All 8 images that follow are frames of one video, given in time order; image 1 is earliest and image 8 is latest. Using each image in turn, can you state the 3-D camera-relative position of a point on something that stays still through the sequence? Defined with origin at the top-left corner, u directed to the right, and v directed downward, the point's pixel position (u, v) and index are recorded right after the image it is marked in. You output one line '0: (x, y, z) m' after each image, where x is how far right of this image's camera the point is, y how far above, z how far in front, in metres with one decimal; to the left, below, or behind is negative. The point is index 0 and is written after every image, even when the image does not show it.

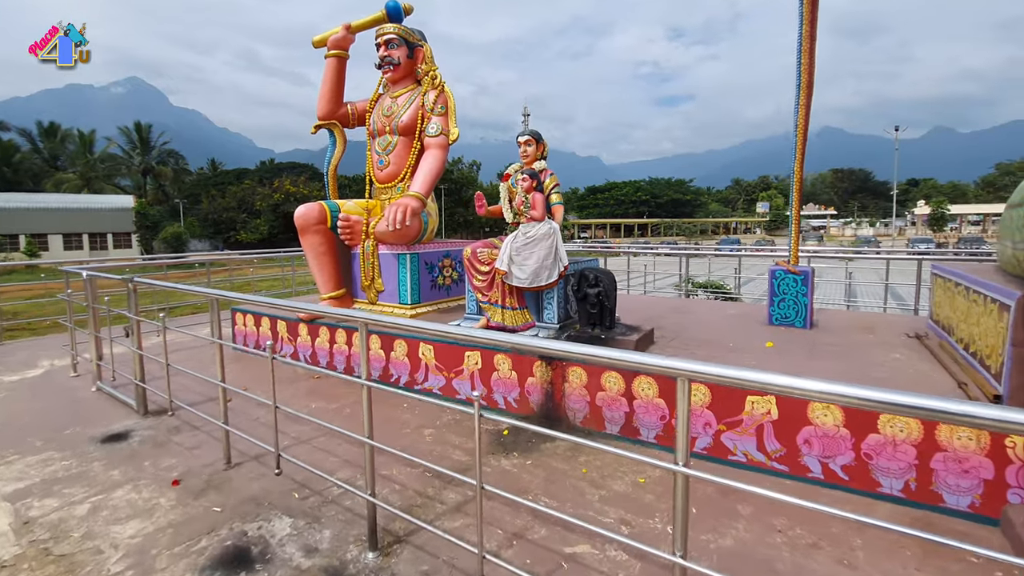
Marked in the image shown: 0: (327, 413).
0: (-1.6, -1.1, +4.2) m
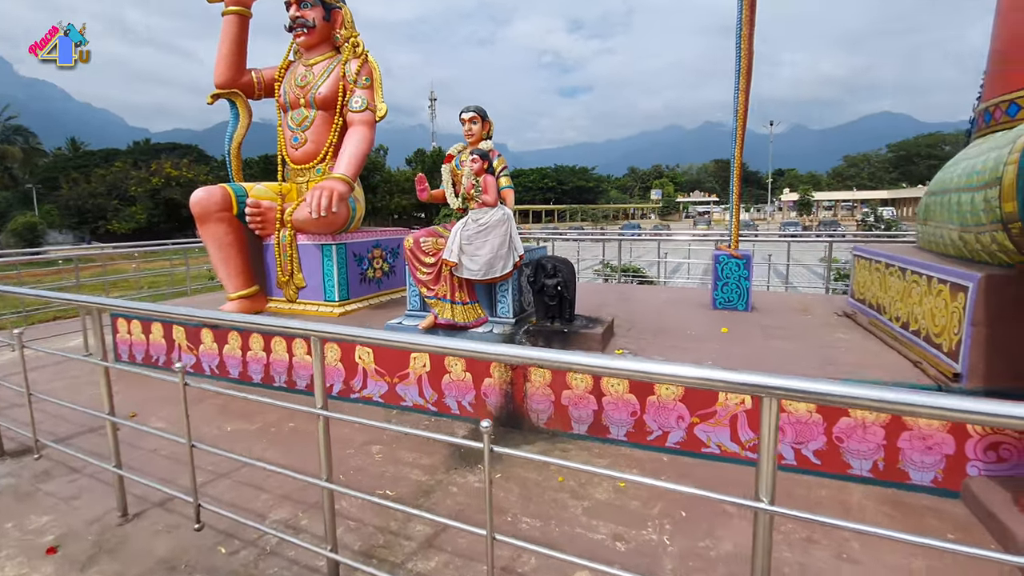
0: (-1.9, -1.0, +3.5) m
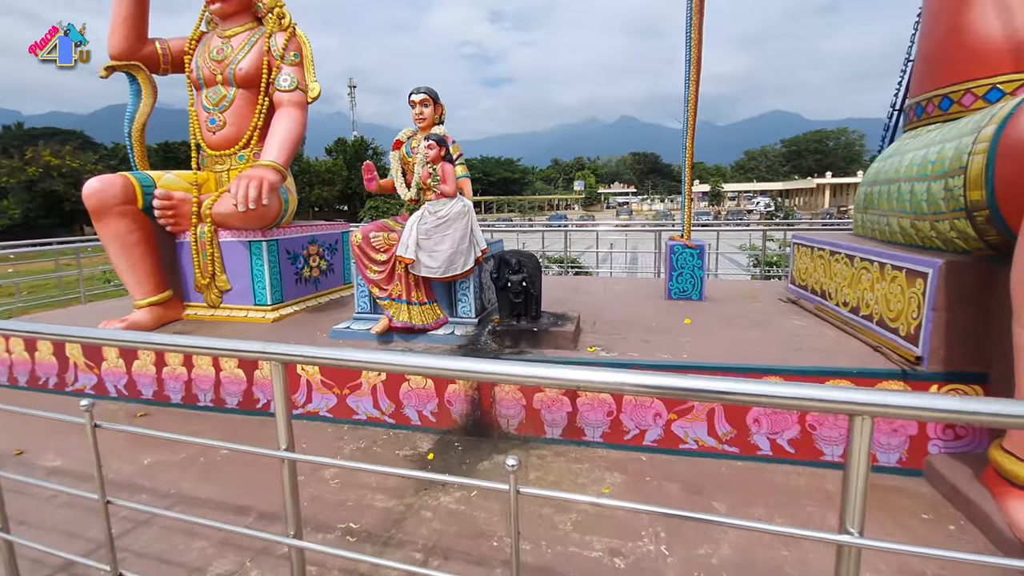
0: (-2.1, -1.1, +3.0) m
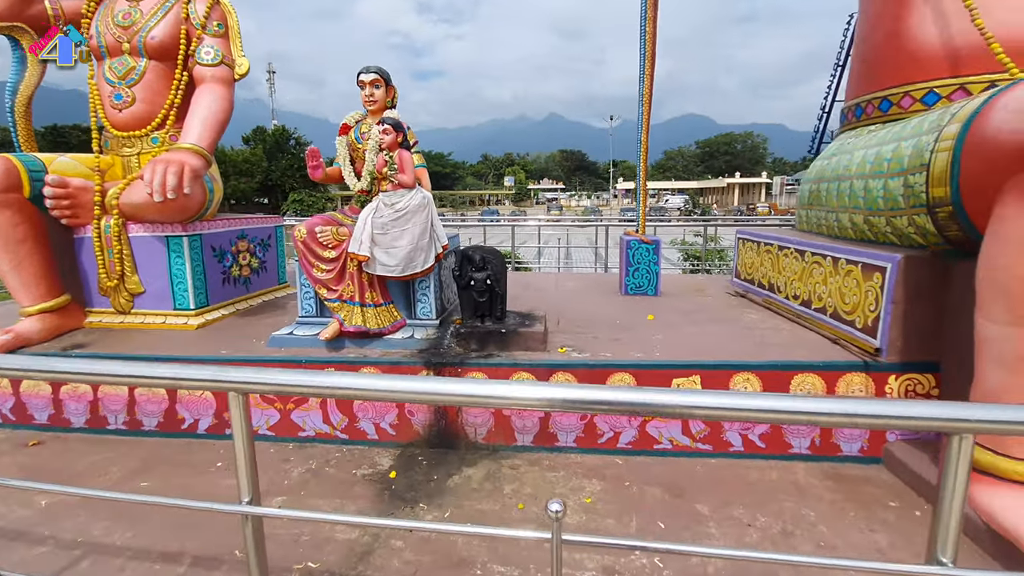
0: (-2.2, -1.1, +2.5) m
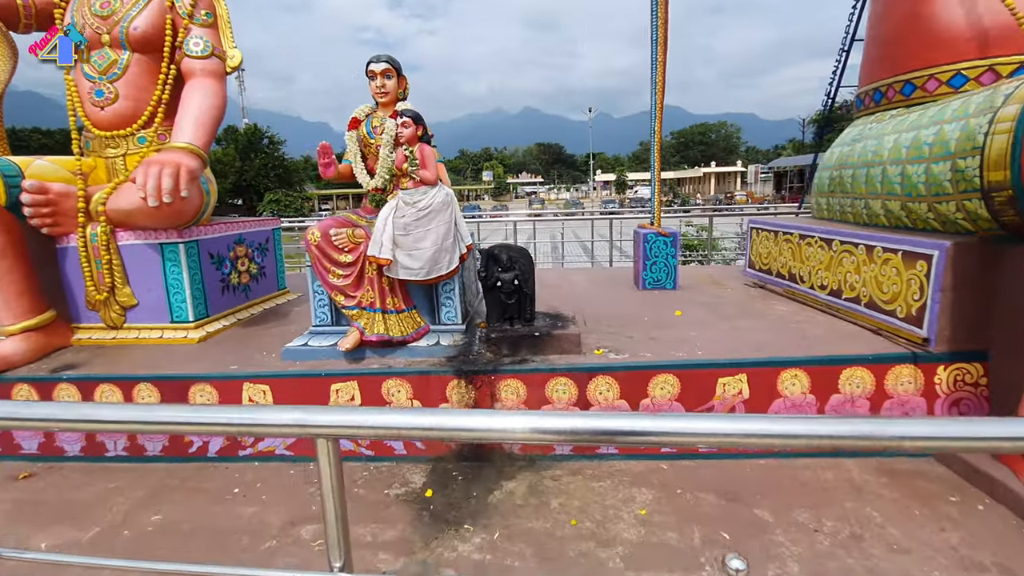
0: (-1.9, -1.2, +2.3) m
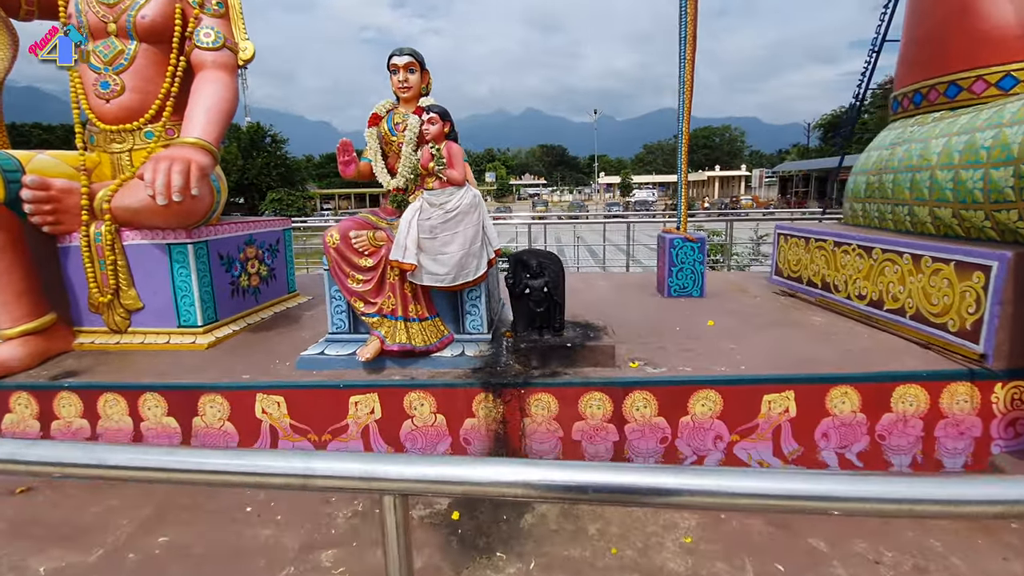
0: (-1.8, -1.2, +2.1) m
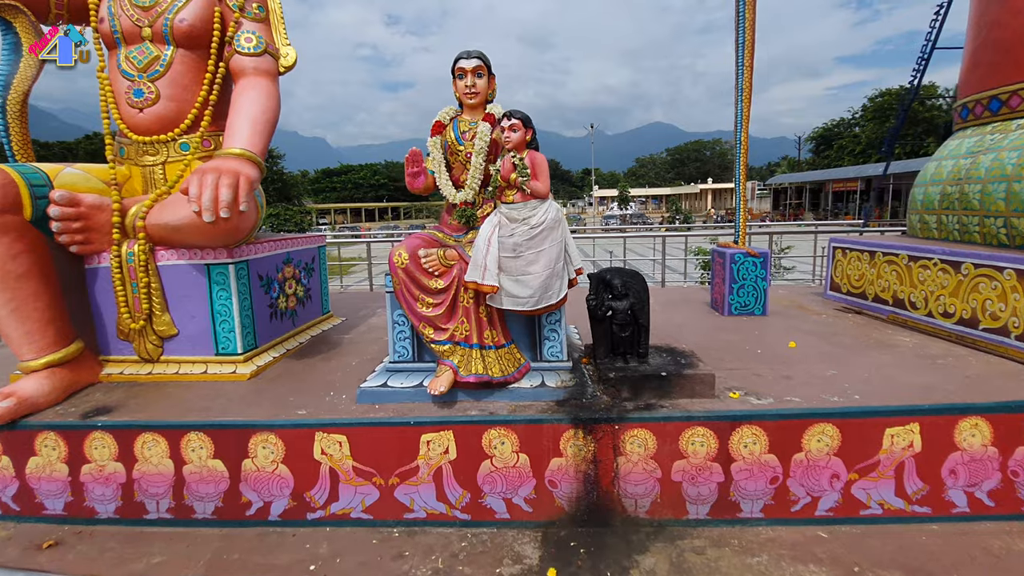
0: (-1.3, -1.3, +1.8) m
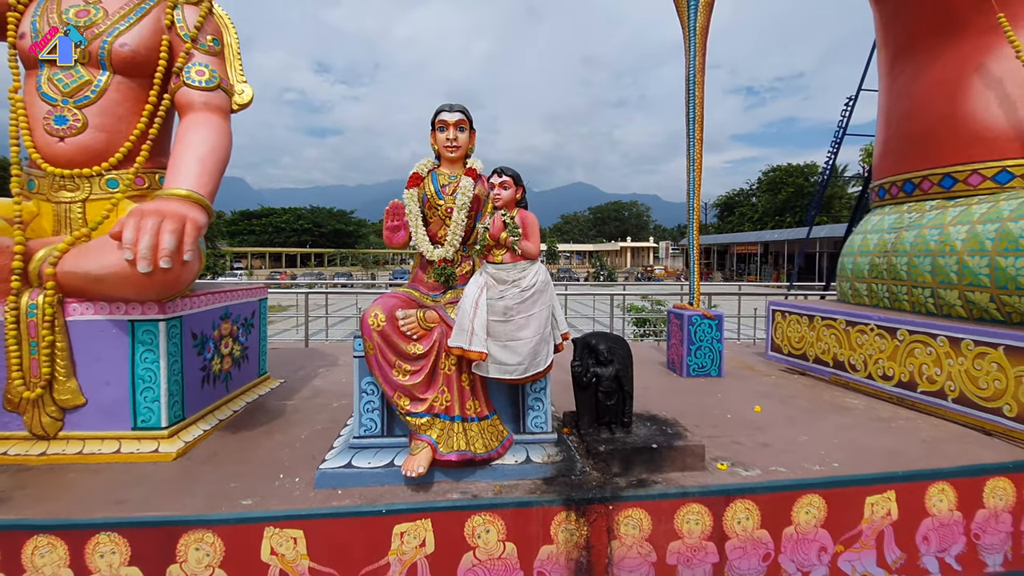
0: (-1.3, -1.5, +1.3) m
